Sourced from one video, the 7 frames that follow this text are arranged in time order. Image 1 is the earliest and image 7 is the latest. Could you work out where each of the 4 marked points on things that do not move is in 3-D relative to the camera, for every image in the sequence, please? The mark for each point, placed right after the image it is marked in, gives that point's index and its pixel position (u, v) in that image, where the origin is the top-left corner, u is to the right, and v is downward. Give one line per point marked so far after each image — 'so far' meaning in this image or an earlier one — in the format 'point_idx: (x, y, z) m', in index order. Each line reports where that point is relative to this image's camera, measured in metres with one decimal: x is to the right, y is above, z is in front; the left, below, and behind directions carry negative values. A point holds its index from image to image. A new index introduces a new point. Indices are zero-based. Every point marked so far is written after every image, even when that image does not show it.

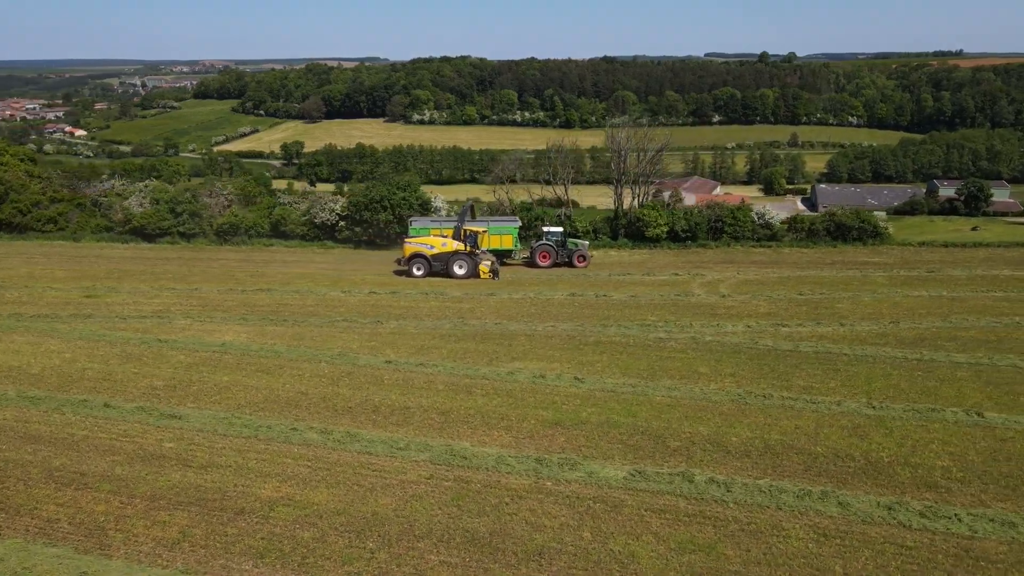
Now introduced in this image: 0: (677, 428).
0: (+2.4, -2.1, +10.6) m
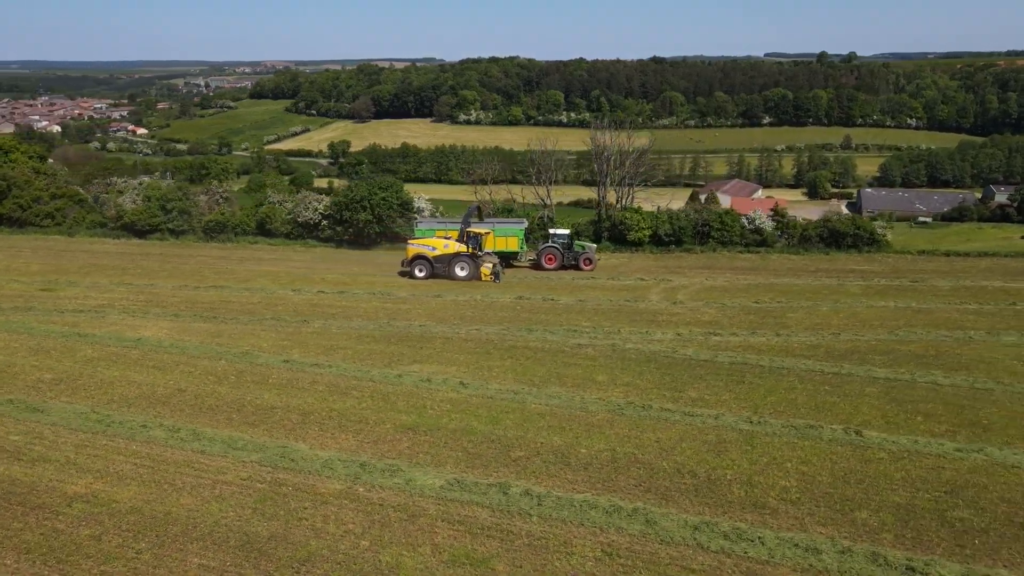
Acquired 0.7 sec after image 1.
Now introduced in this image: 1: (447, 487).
0: (+0.3, -2.1, +10.4) m
1: (-0.8, -2.4, +8.7) m
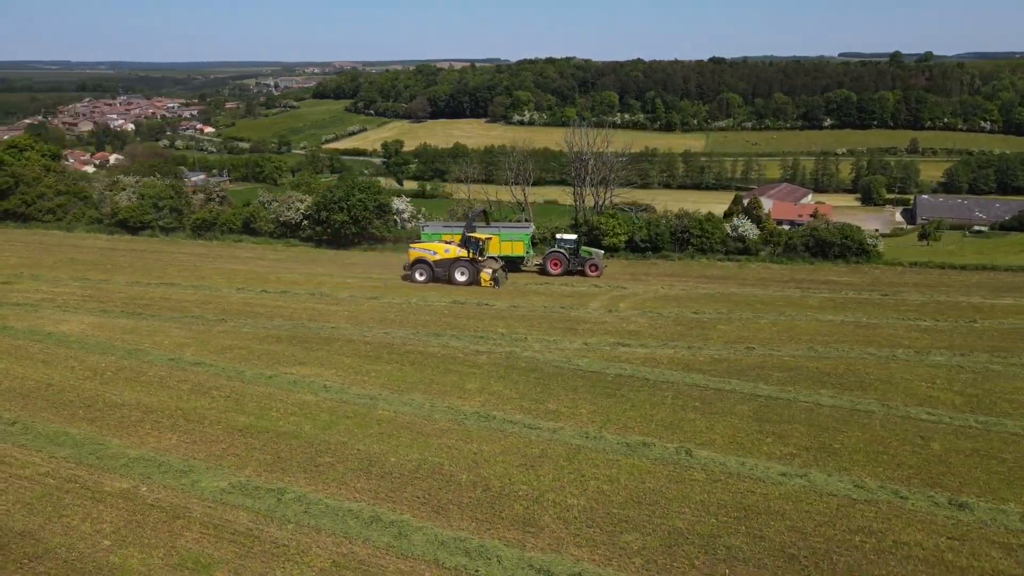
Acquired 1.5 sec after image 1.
0: (-2.3, -2.2, +10.4) m
1: (-3.5, -2.5, +8.9) m
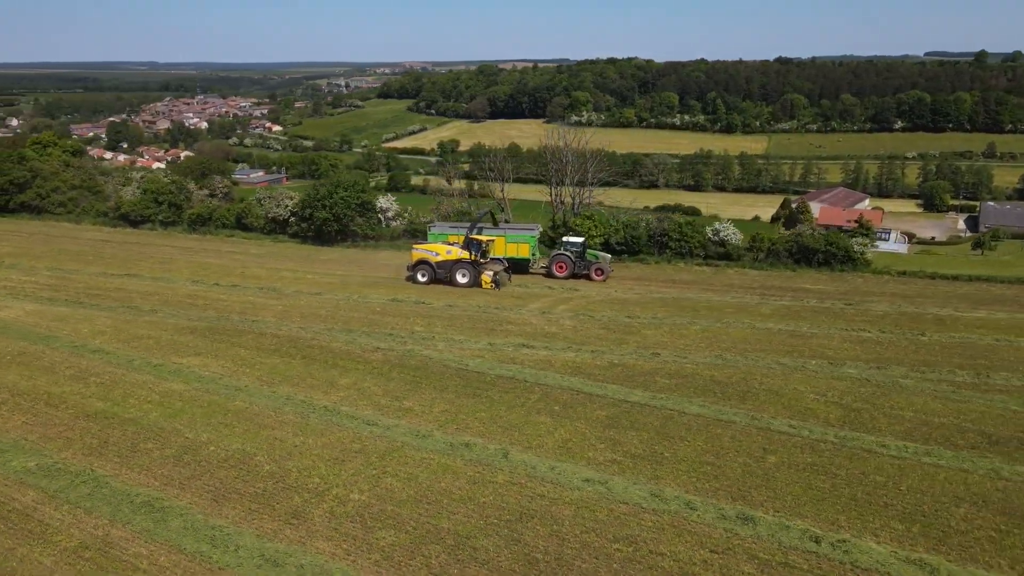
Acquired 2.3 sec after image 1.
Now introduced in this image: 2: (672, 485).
0: (-4.9, -2.1, +10.8) m
1: (-6.2, -2.3, +9.3) m
2: (+2.1, -2.6, +9.6) m
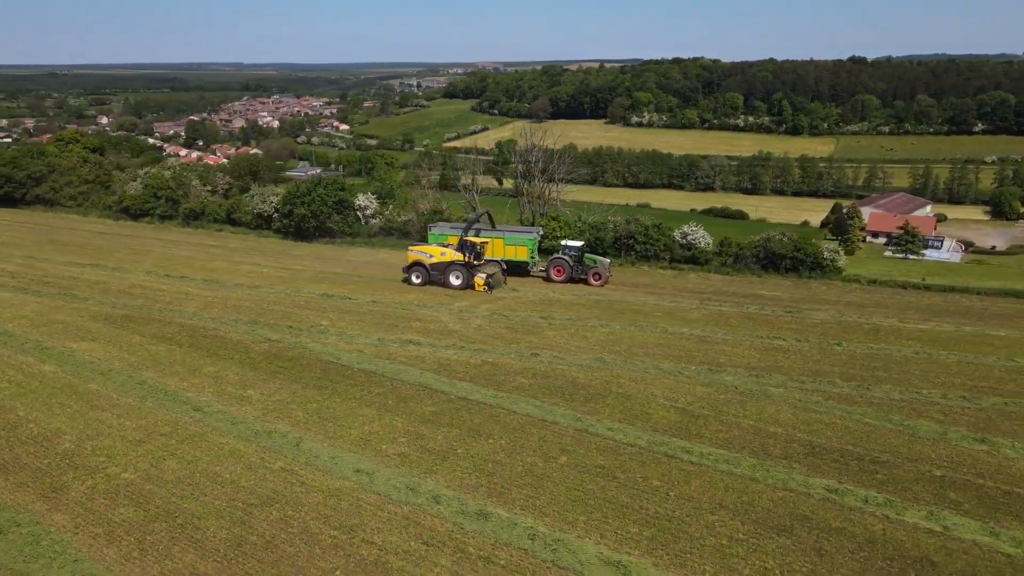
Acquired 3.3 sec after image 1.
0: (-7.8, -2.0, +11.6) m
1: (-9.3, -2.1, +10.2) m
2: (-1.0, -2.6, +9.8) m
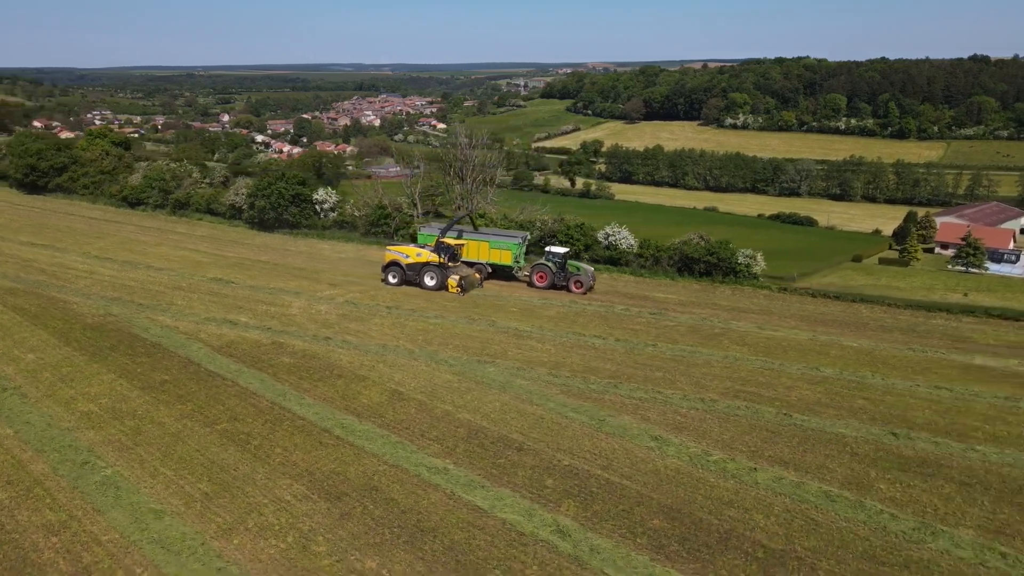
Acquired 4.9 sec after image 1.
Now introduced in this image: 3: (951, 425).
0: (-13.0, -1.4, +13.8) m
1: (-14.6, -1.5, +12.6) m
2: (-6.5, -2.3, +11.2) m
3: (+8.1, -2.5, +13.4) m
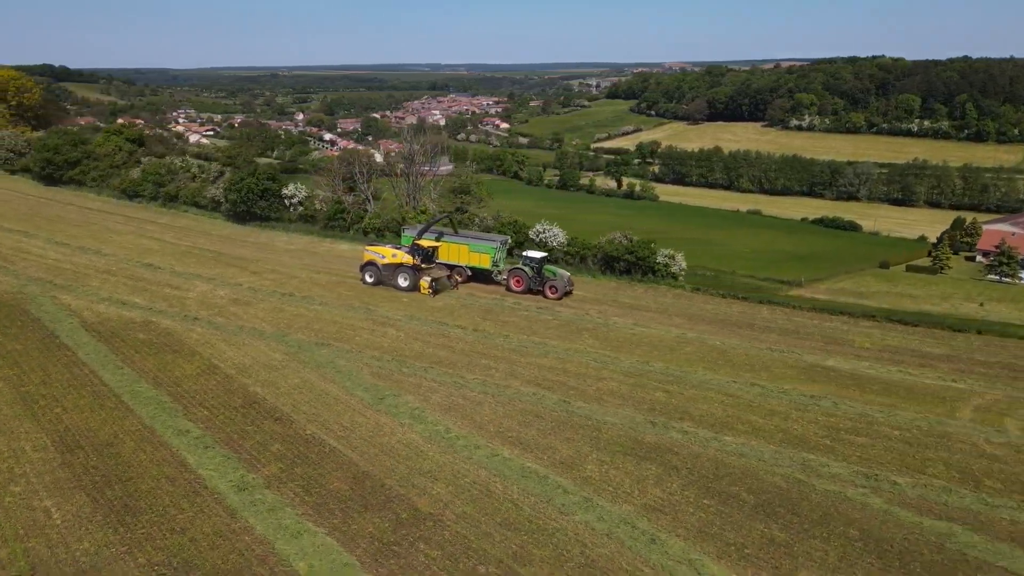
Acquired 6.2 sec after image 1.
0: (-17.0, -0.7, +16.0) m
1: (-18.7, -0.8, +15.0) m
2: (-10.7, -1.8, +12.8) m
3: (+4.1, -2.5, +13.9) m
